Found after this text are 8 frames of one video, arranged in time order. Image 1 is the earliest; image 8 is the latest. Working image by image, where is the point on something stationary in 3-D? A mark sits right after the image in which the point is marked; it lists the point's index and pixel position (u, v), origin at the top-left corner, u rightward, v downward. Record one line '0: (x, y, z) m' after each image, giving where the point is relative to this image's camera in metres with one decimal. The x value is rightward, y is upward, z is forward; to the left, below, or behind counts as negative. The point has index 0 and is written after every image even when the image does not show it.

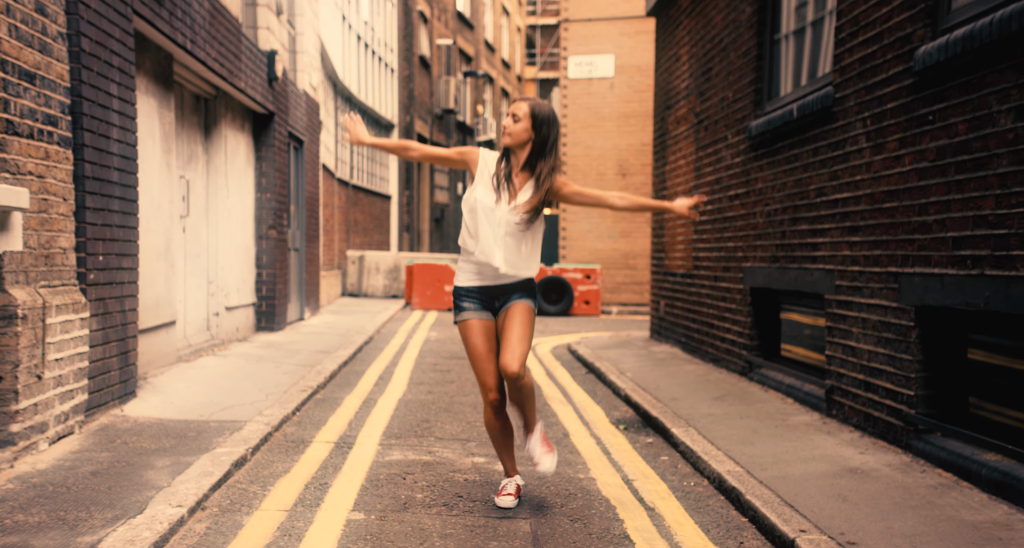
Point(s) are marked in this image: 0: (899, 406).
0: (+2.2, -0.7, +5.5) m
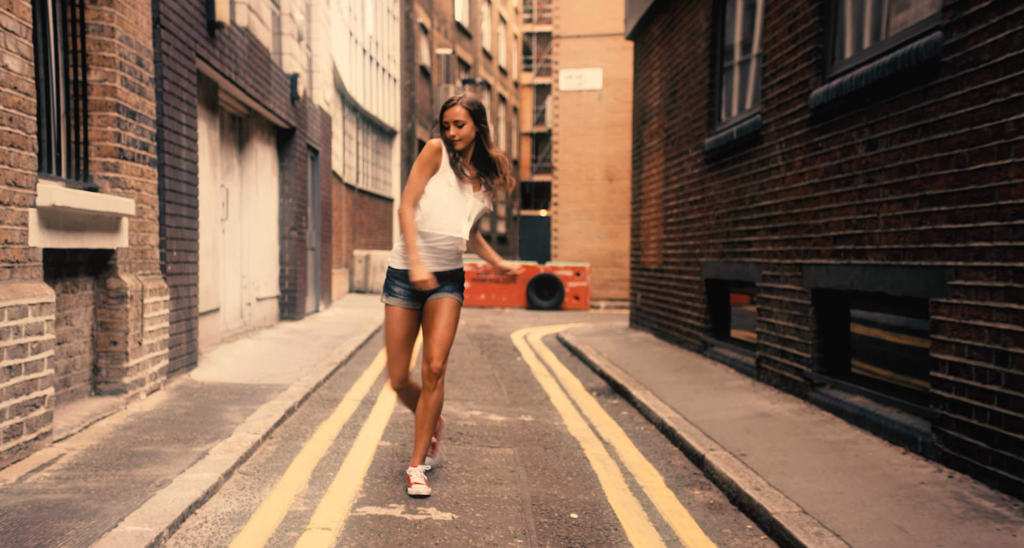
0: (+2.1, -0.7, +7.1) m
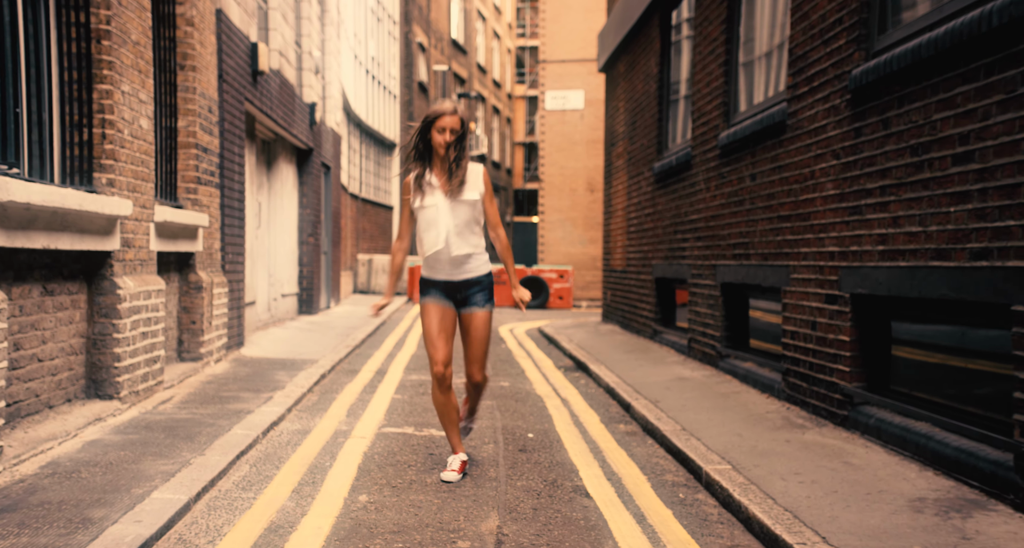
0: (+1.9, -0.6, +9.3) m
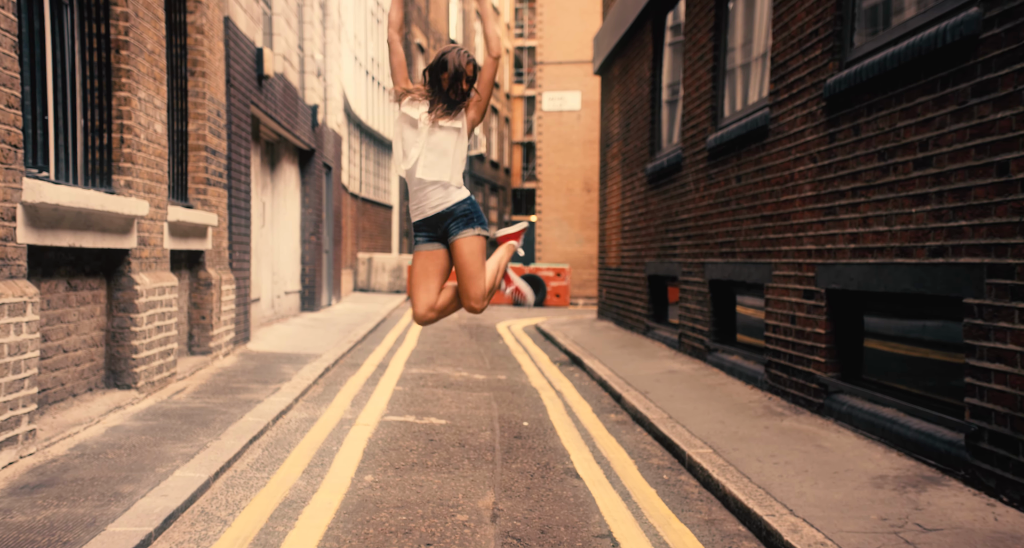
0: (+1.9, -0.6, +9.7) m
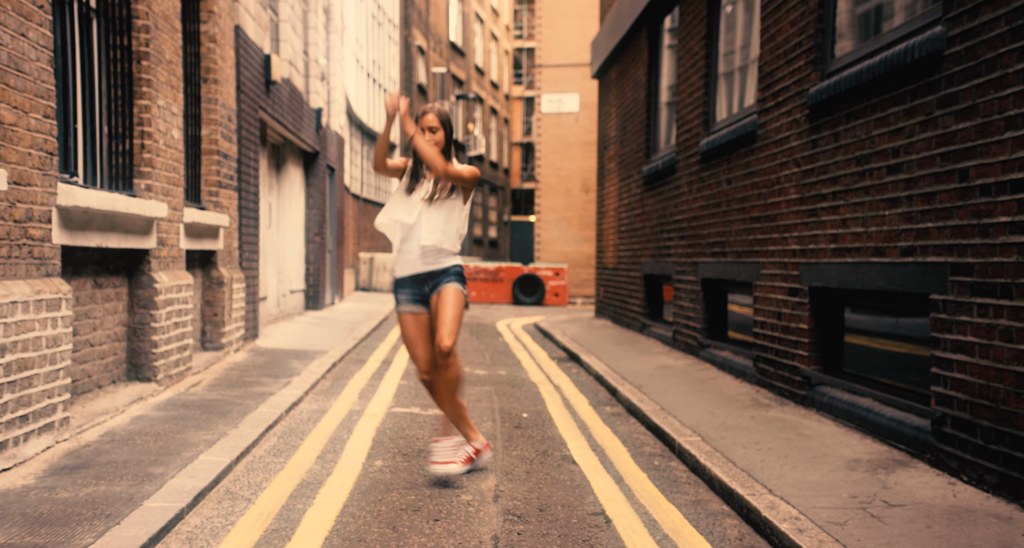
0: (+1.9, -0.6, +10.1) m
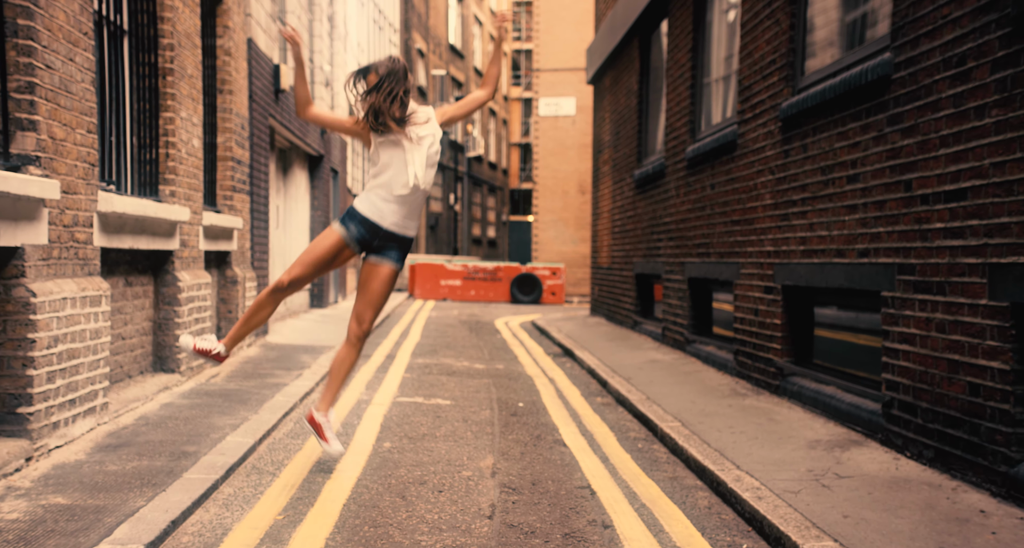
0: (+1.8, -0.6, +10.6) m
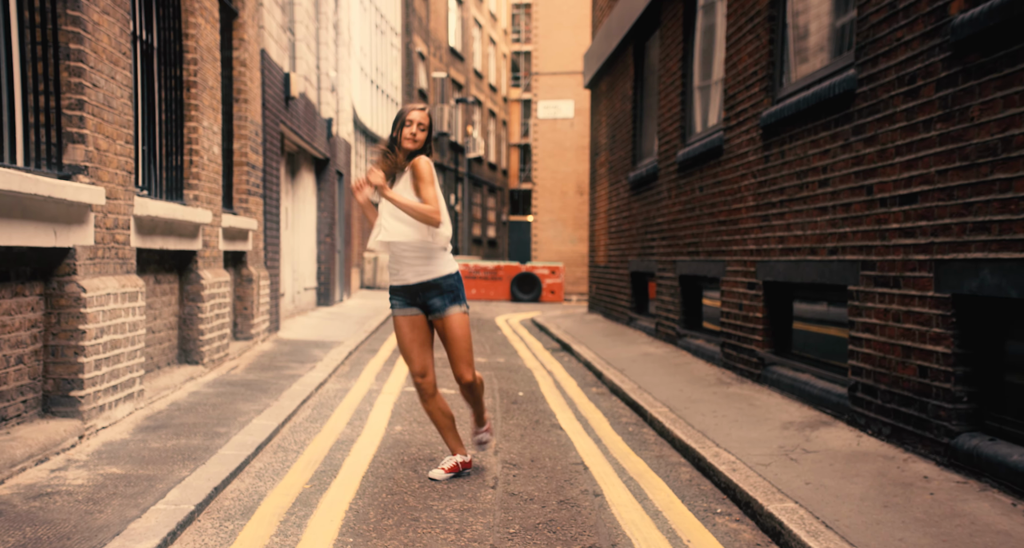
0: (+1.8, -0.6, +11.2) m
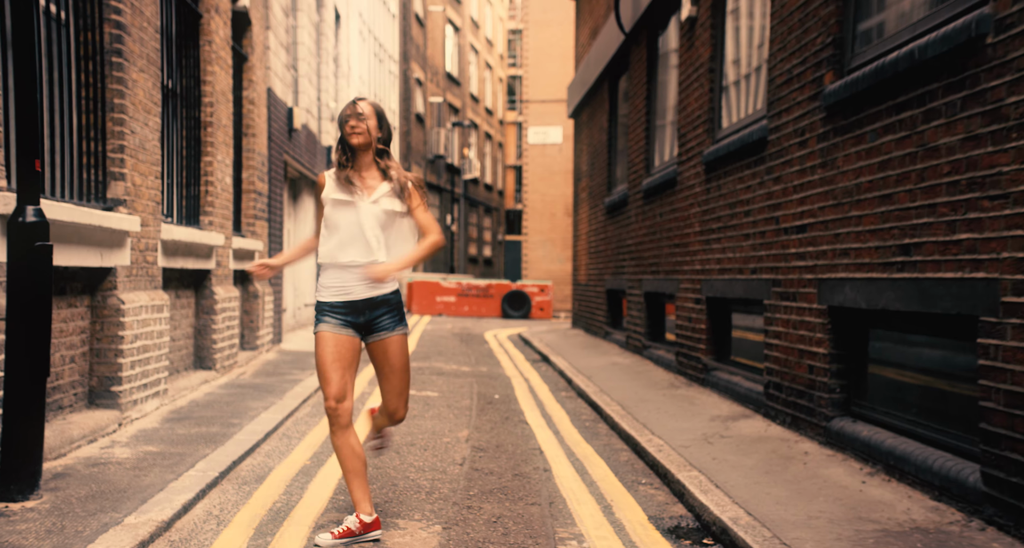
0: (+1.6, -0.8, +12.3) m
